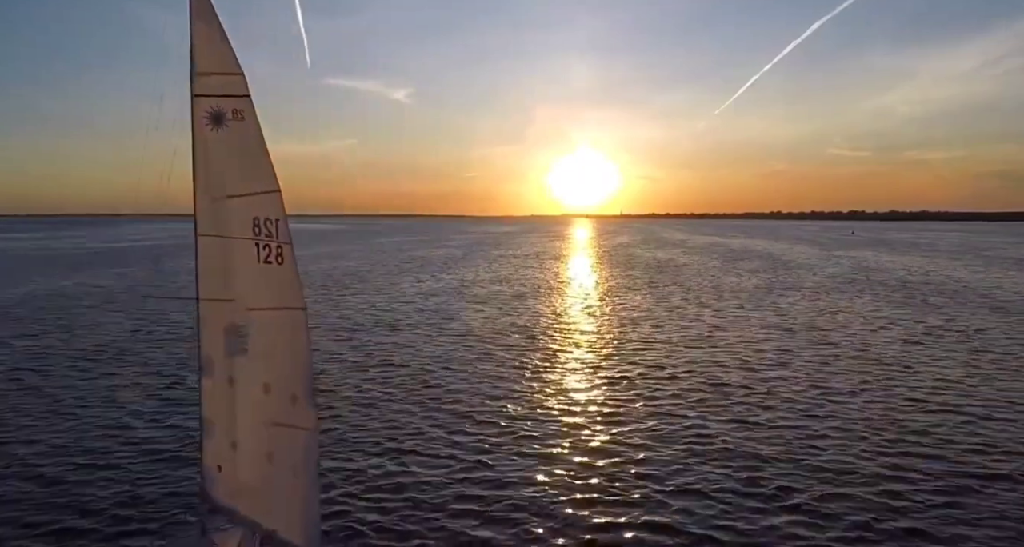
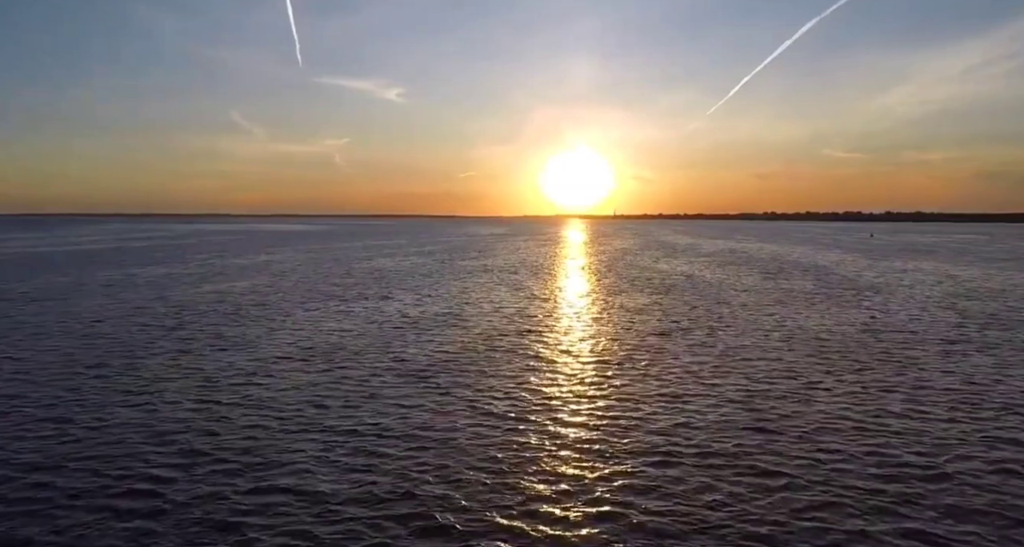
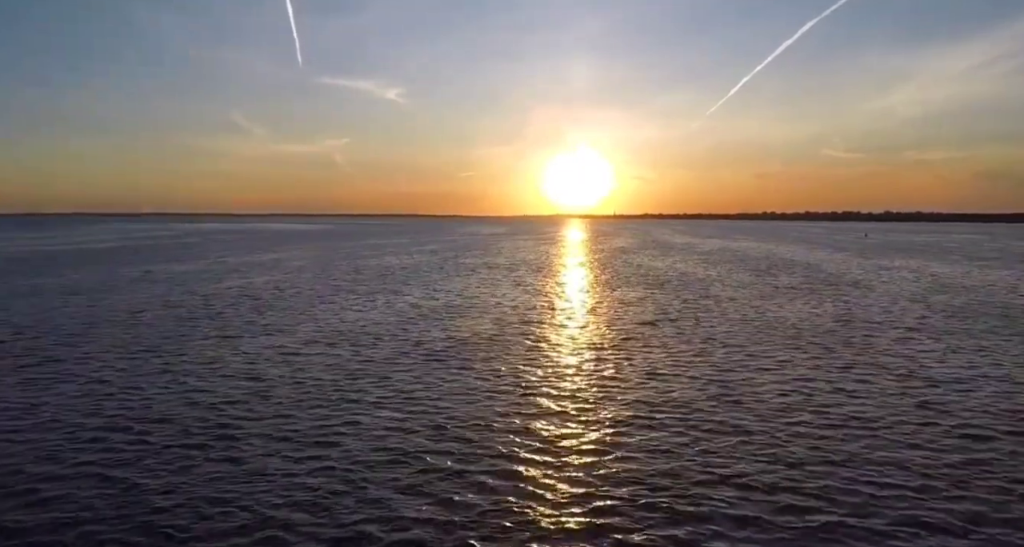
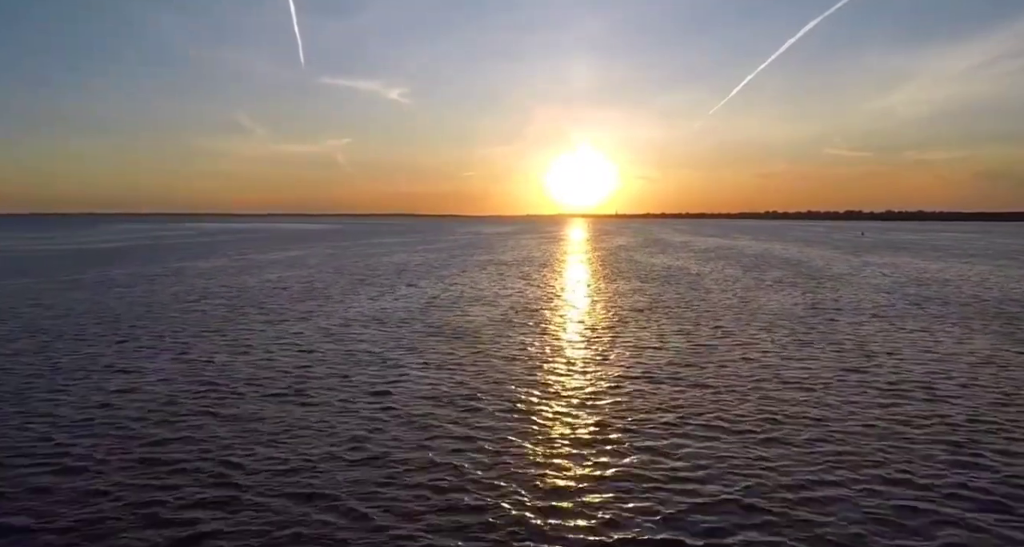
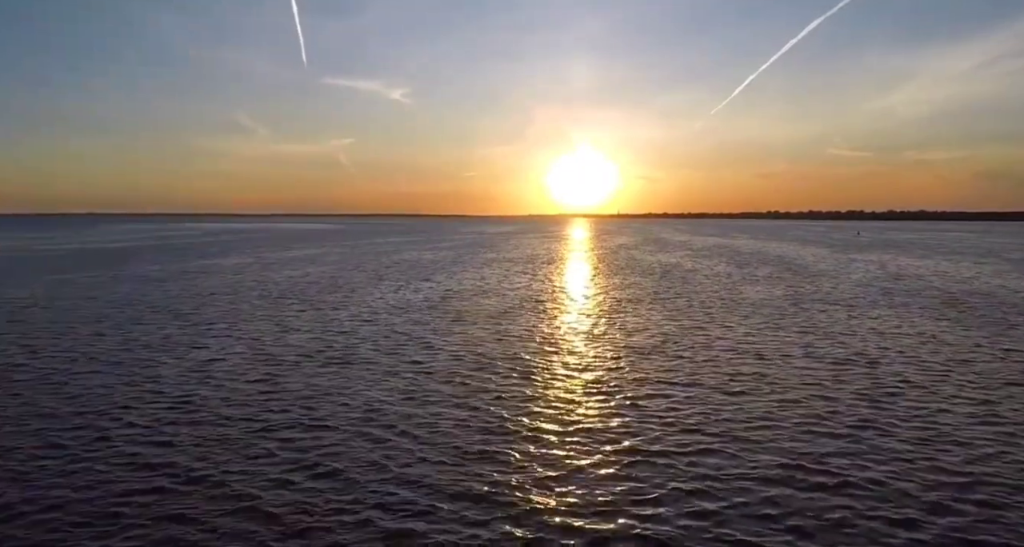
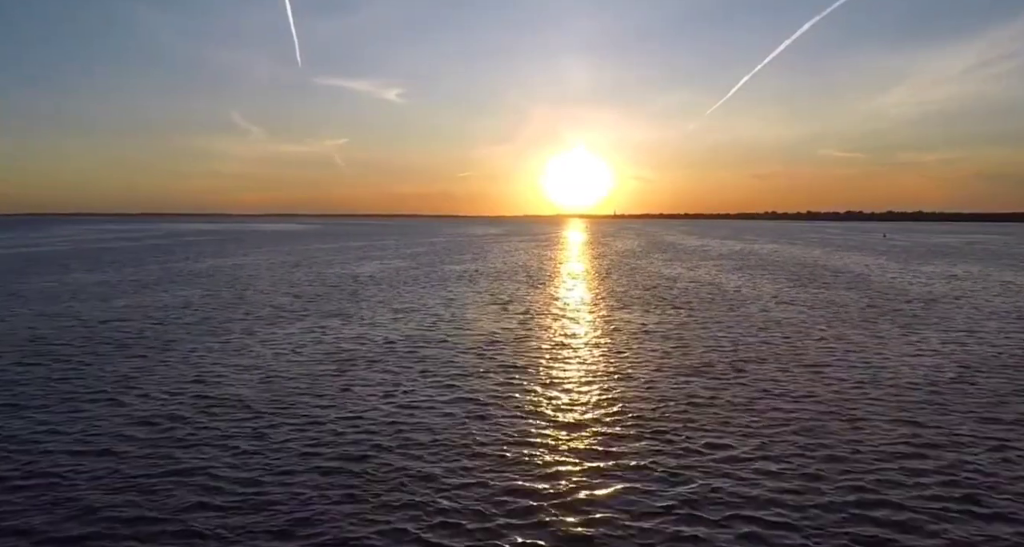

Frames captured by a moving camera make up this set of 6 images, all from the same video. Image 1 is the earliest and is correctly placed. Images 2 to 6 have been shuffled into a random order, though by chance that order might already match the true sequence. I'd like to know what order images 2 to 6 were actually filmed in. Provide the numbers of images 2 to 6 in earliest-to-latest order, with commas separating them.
5, 4, 3, 2, 6
